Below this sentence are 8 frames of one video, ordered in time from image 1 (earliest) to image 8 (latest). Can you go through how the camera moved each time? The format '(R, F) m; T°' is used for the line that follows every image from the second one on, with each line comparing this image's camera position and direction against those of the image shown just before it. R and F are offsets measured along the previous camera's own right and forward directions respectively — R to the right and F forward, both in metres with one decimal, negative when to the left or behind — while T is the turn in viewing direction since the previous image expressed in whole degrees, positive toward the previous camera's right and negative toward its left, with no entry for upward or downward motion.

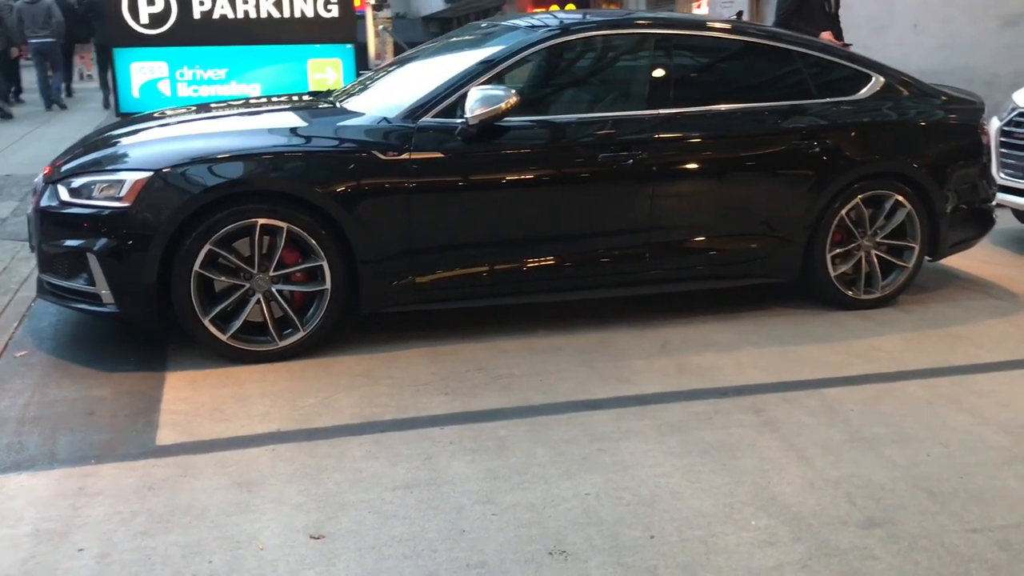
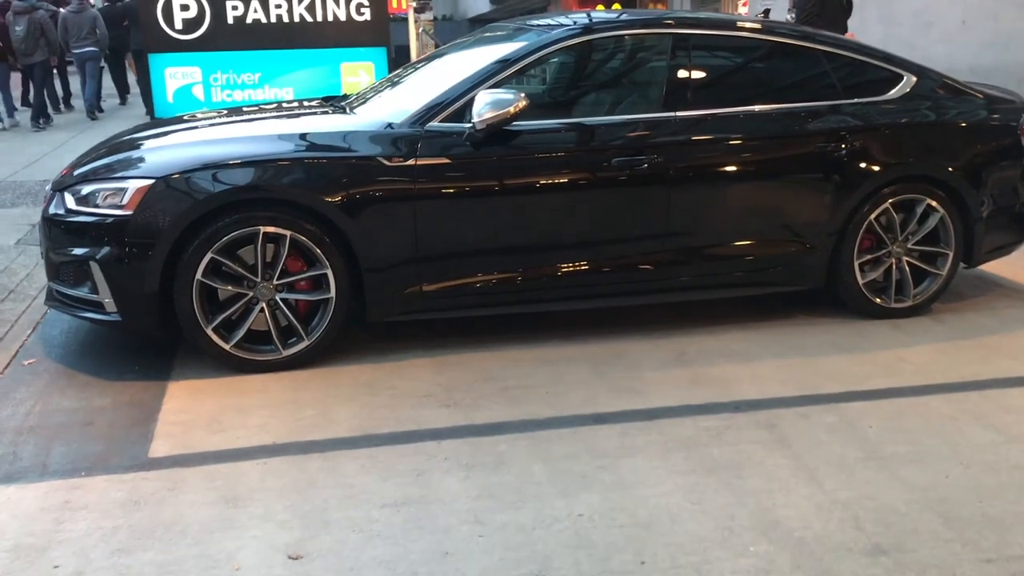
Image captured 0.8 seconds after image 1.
(+0.2, +0.1) m; -3°
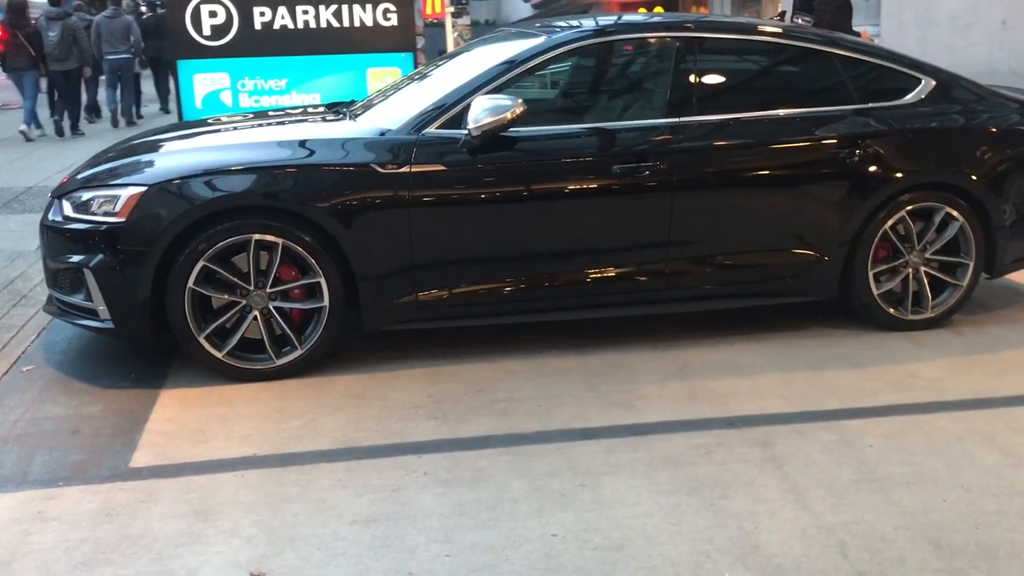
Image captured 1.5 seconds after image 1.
(+0.2, +0.1) m; -3°
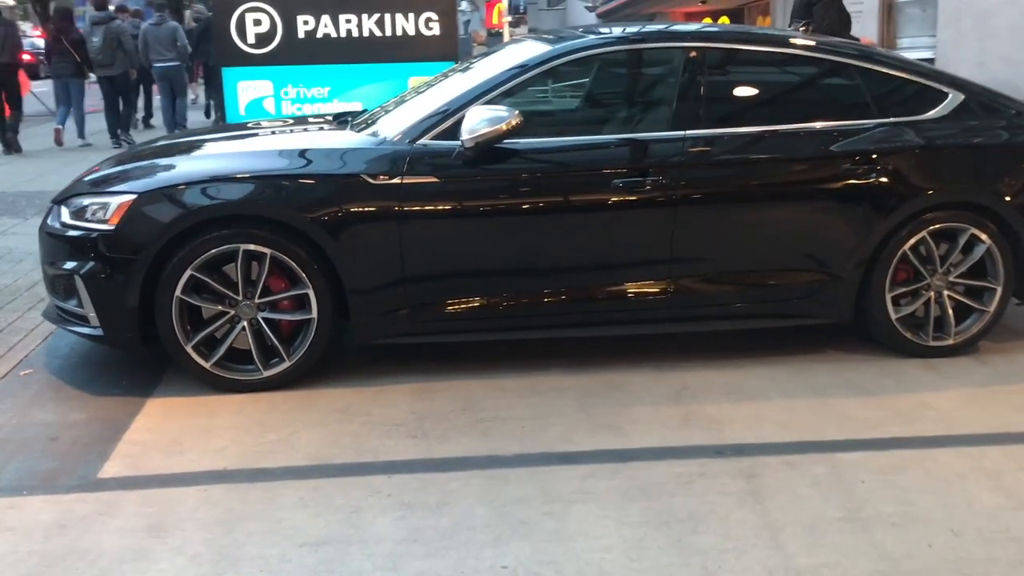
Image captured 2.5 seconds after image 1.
(+0.4, +0.1) m; -4°
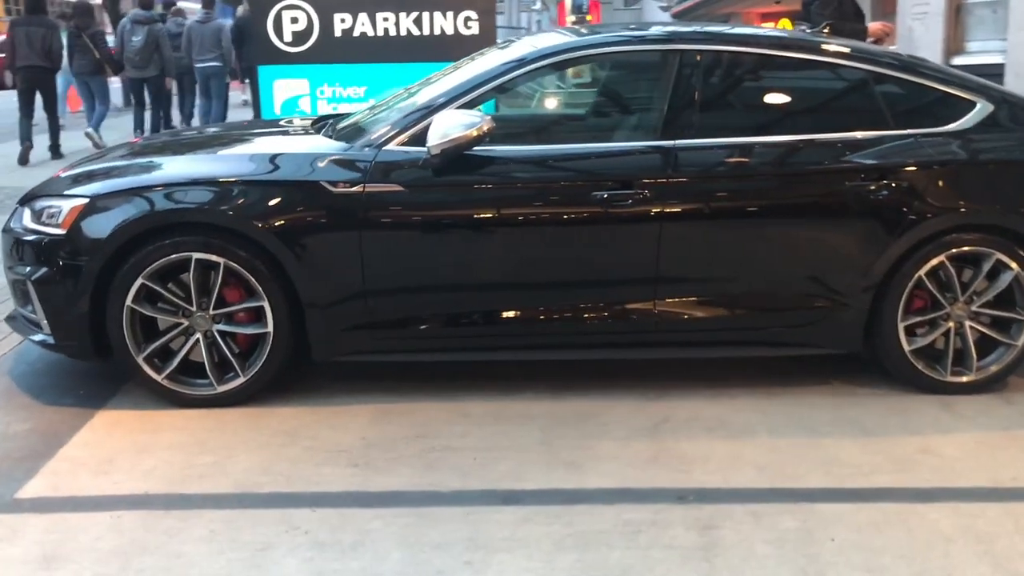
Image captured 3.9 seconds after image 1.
(+0.5, +0.3) m; -5°
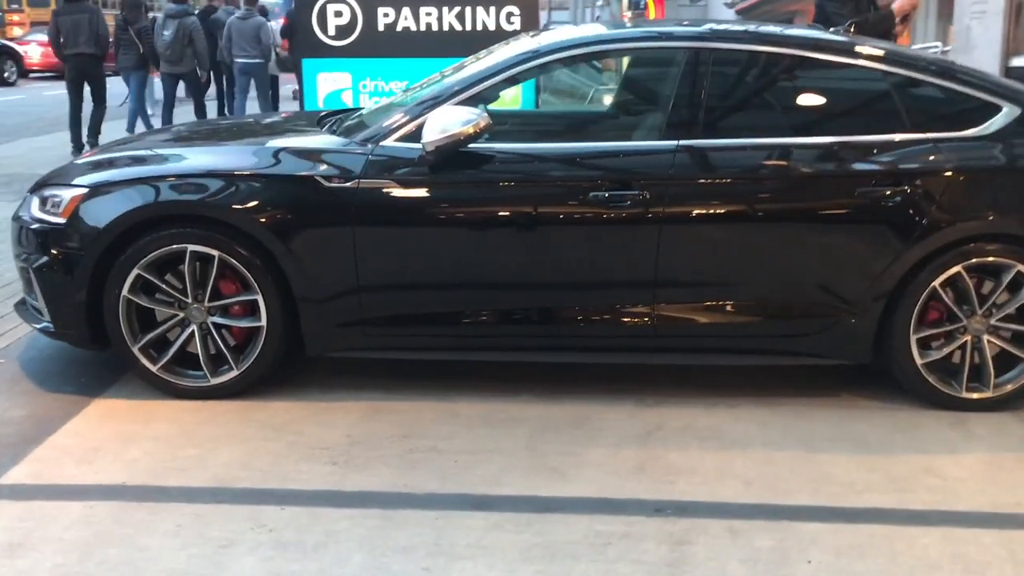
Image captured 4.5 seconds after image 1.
(+0.3, +0.1) m; -4°
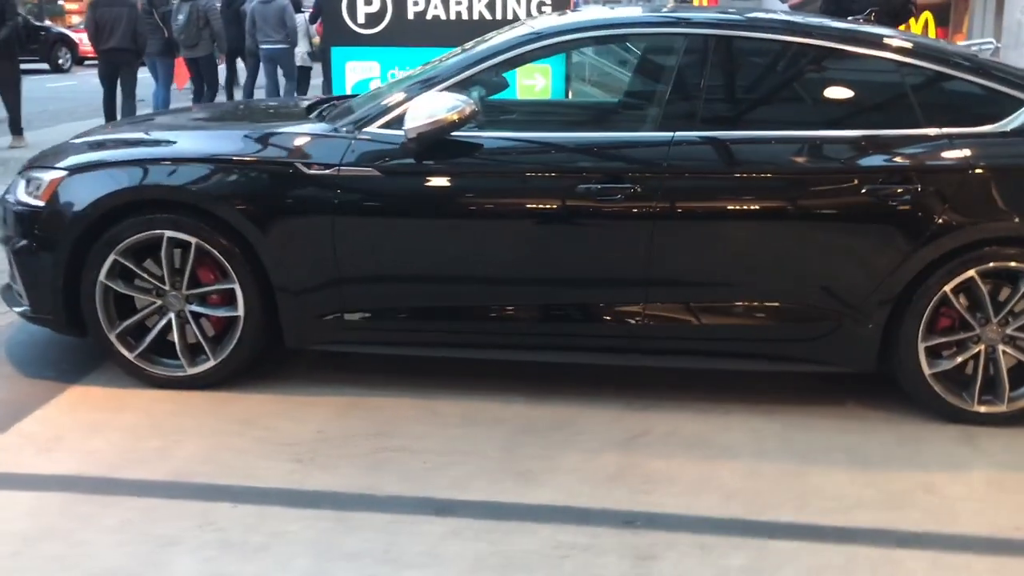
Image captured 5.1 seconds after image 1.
(+0.3, +0.2) m; -3°
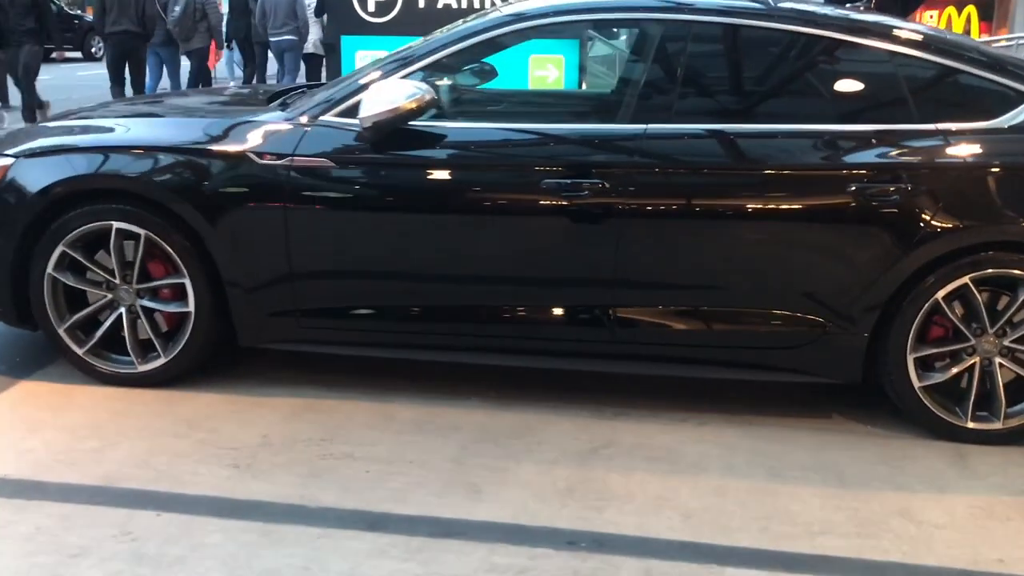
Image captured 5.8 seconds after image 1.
(+0.3, +0.2) m; -2°
